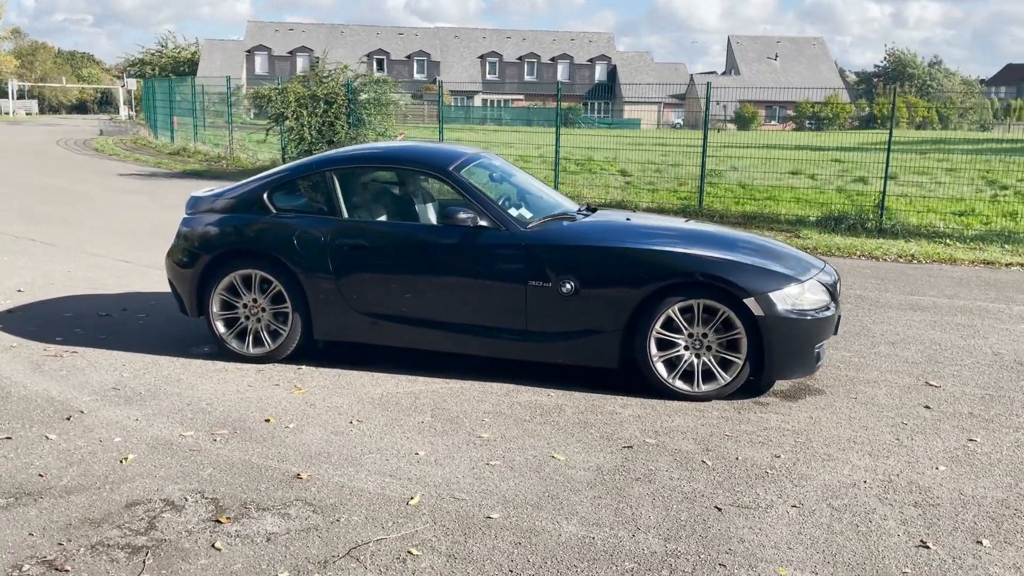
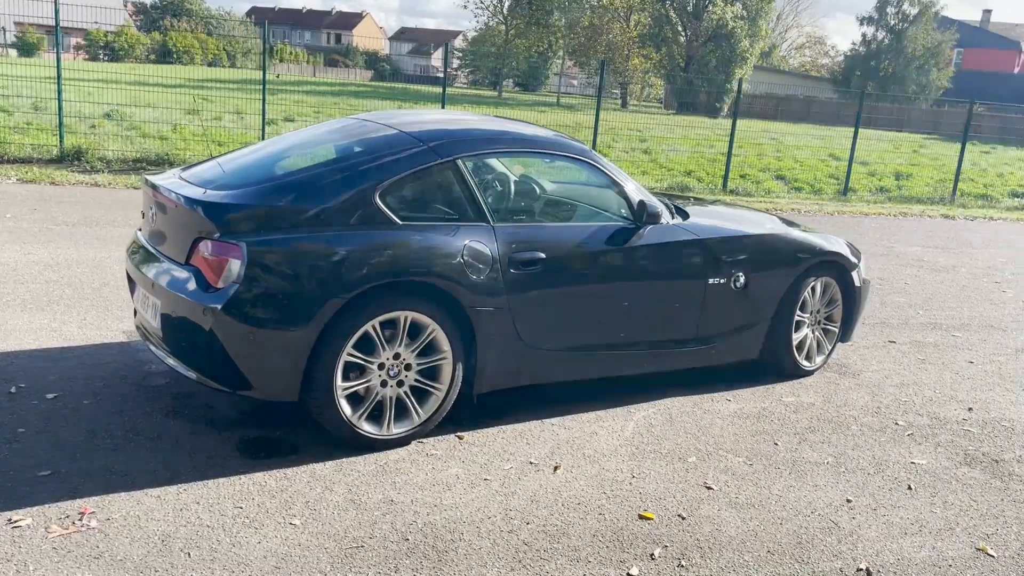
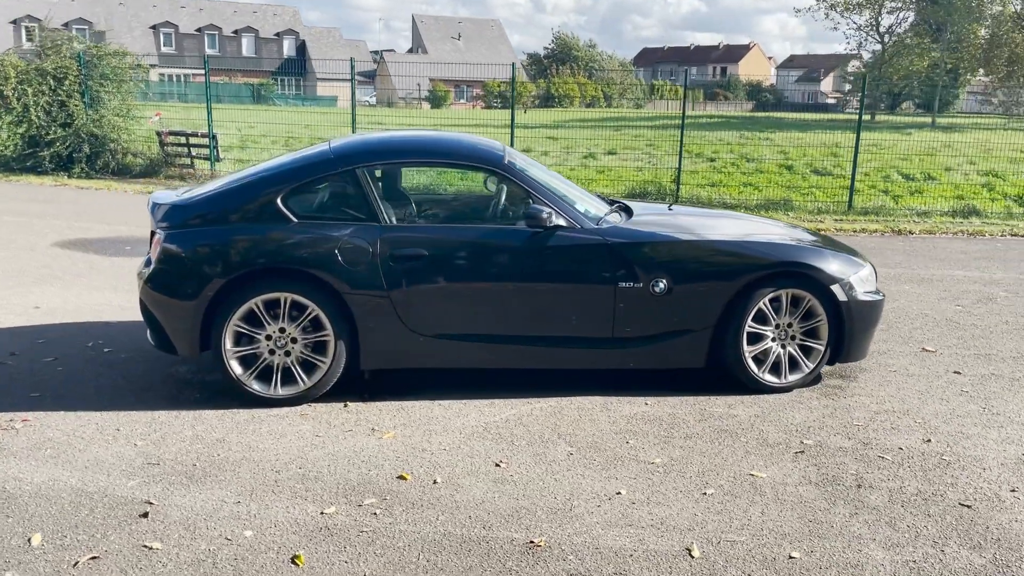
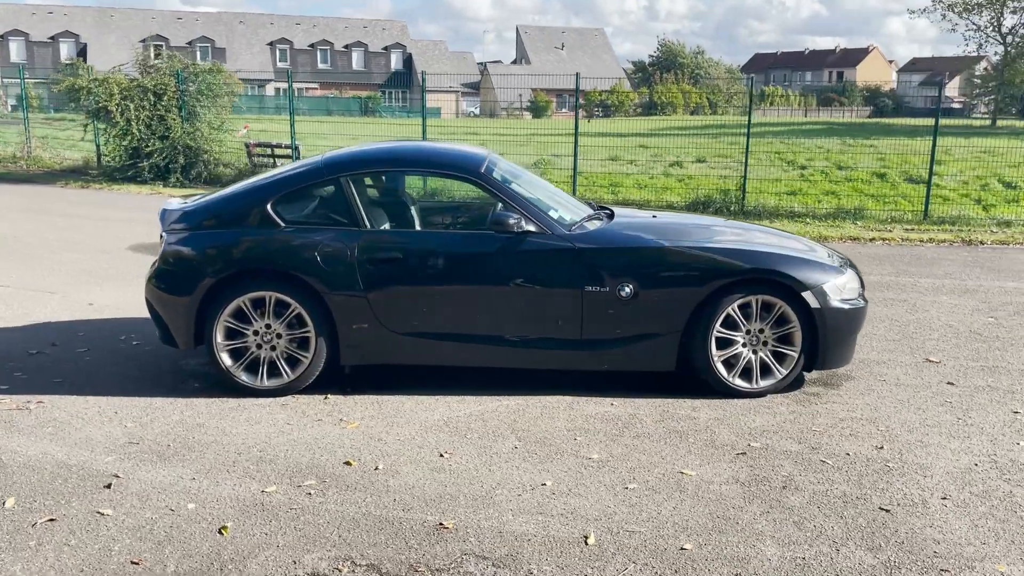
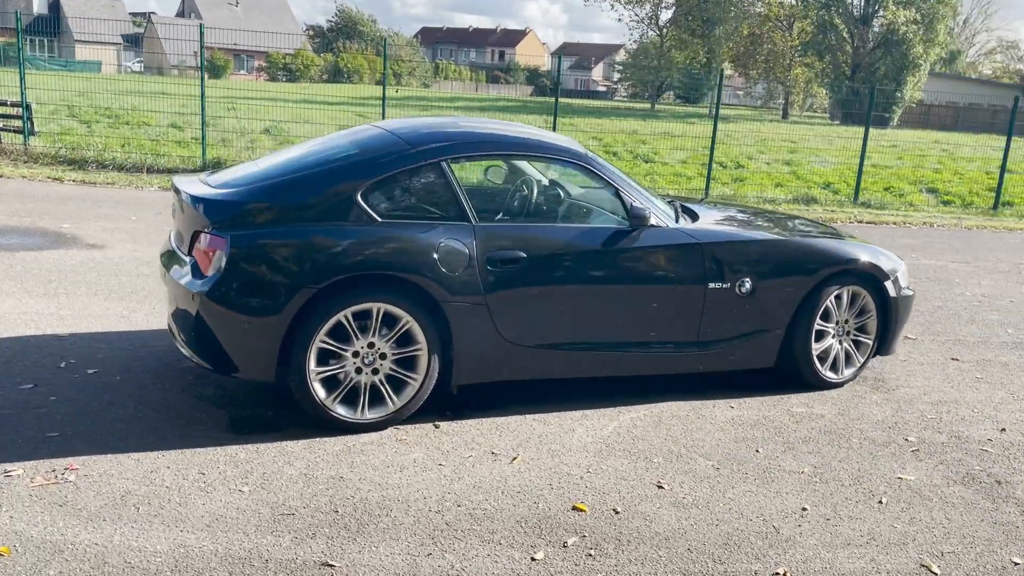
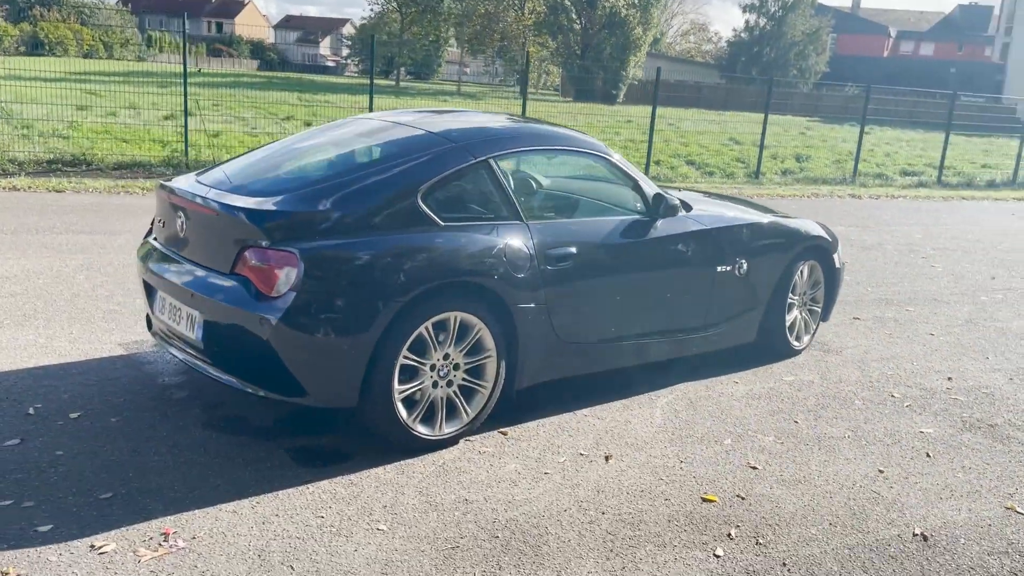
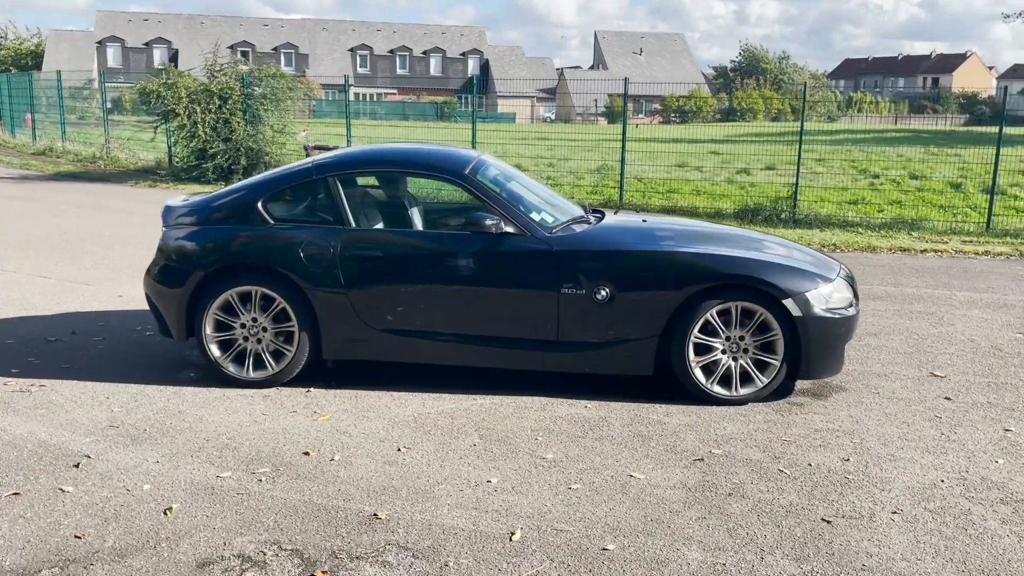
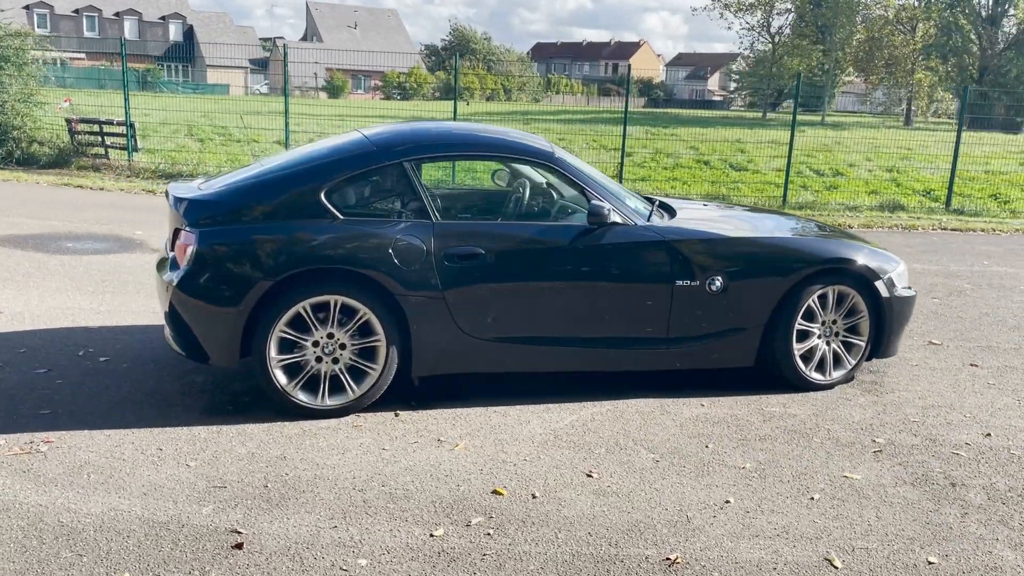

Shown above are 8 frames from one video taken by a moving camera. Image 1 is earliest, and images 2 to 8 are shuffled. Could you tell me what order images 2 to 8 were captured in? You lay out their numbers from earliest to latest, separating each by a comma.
7, 4, 3, 8, 5, 2, 6
